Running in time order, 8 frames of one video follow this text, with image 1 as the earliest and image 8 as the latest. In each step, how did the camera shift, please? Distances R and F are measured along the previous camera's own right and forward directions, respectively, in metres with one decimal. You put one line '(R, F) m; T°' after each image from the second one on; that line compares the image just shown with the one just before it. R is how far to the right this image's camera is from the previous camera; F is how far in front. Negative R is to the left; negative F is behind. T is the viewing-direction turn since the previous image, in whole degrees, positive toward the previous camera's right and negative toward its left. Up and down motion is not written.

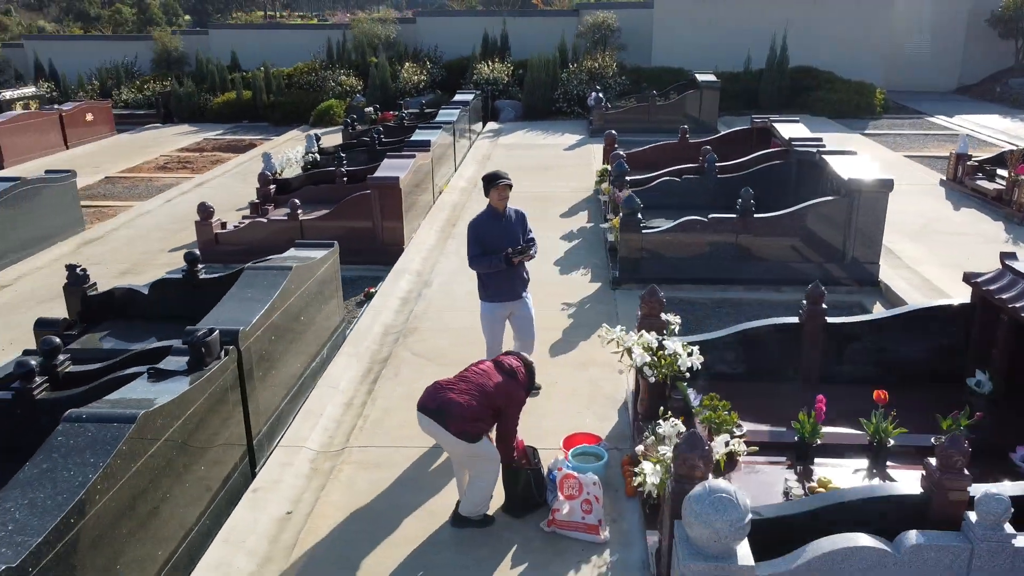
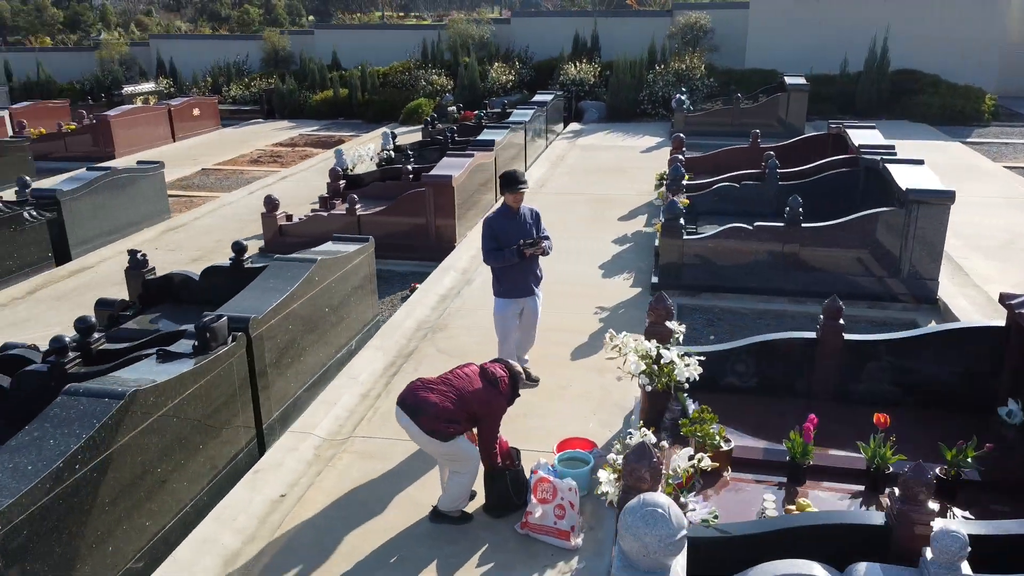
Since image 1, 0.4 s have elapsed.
(+0.6, 0.0) m; -7°
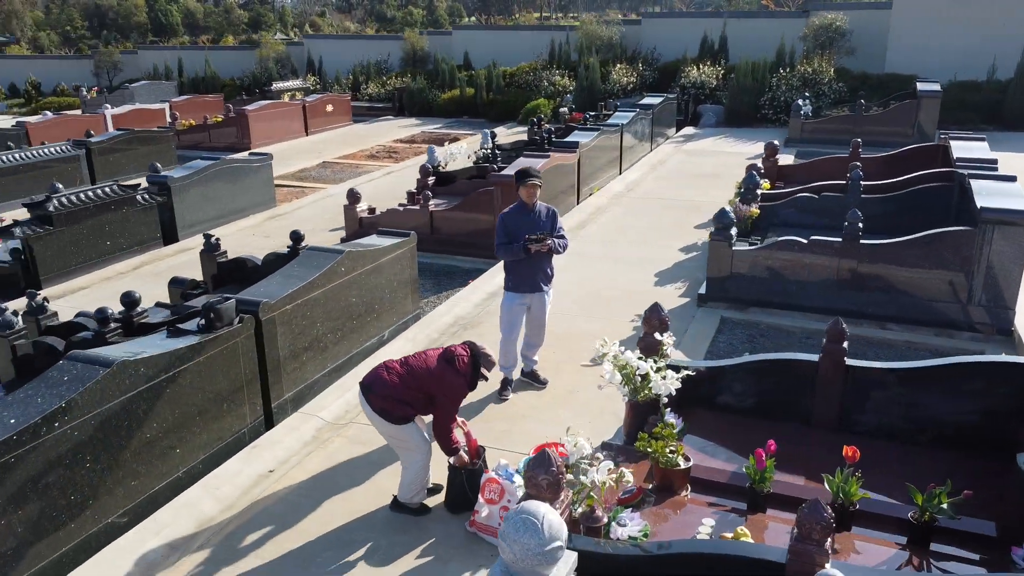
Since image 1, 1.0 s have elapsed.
(+1.0, +0.1) m; -10°
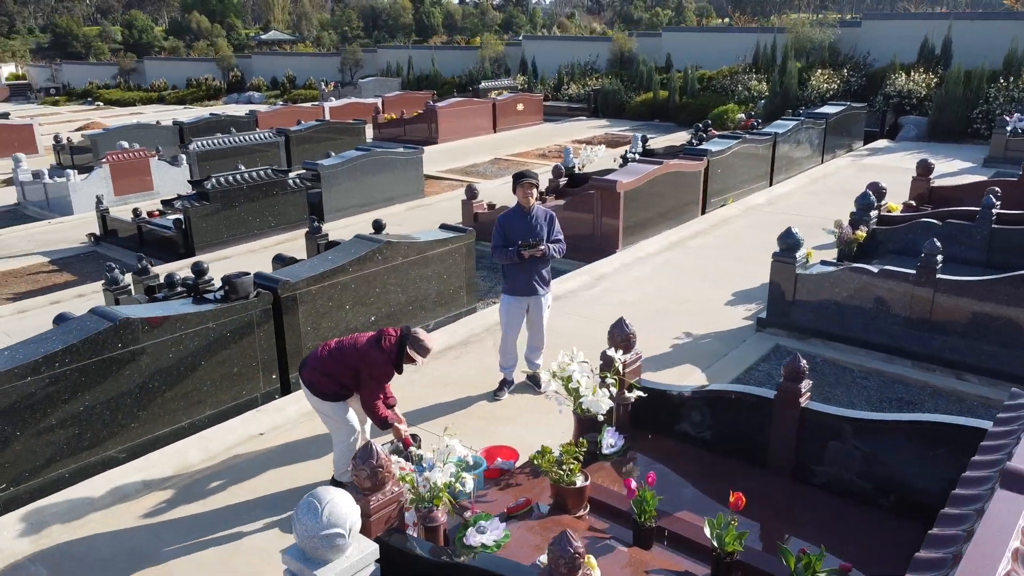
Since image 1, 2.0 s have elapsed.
(+1.6, +0.2) m; -16°
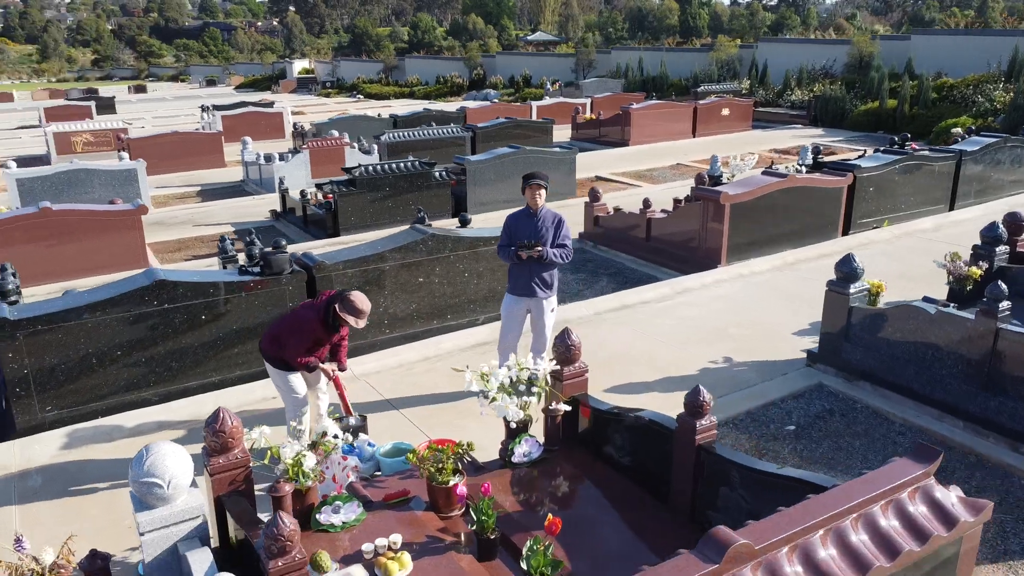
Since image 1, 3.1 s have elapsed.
(+1.7, +0.2) m; -17°
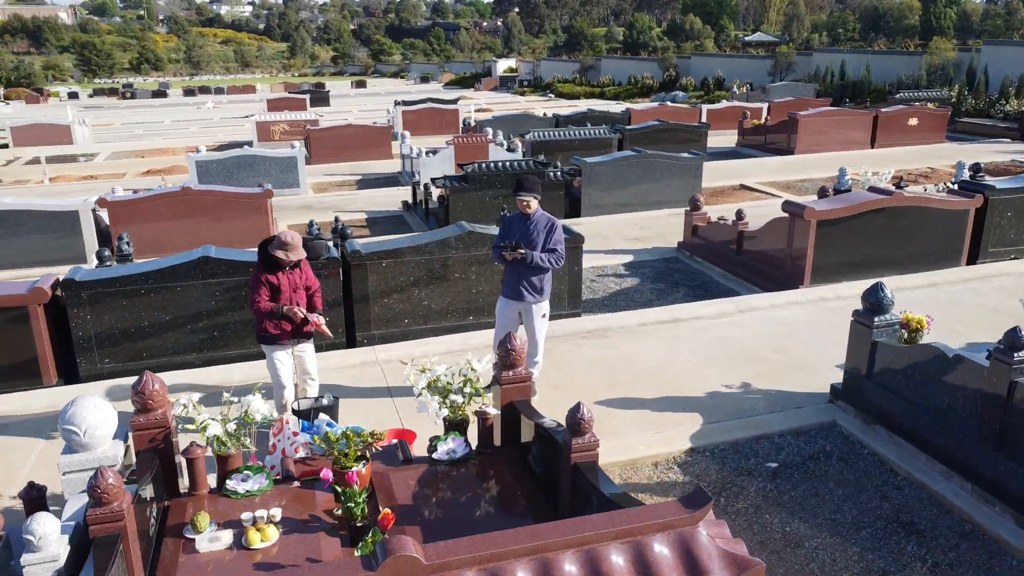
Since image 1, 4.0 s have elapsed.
(+1.5, +0.2) m; -14°
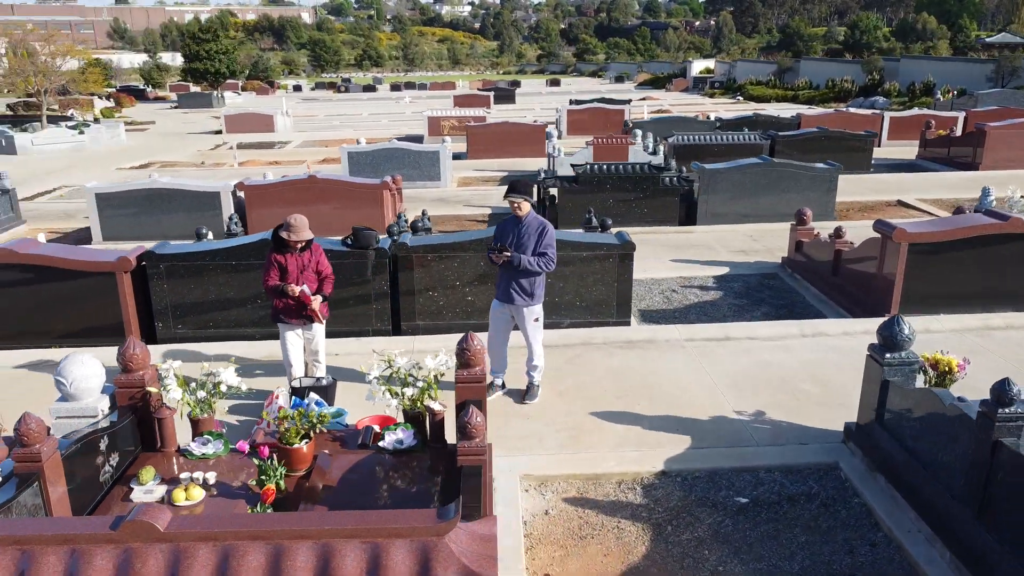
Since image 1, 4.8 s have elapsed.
(+1.3, +0.1) m; -14°
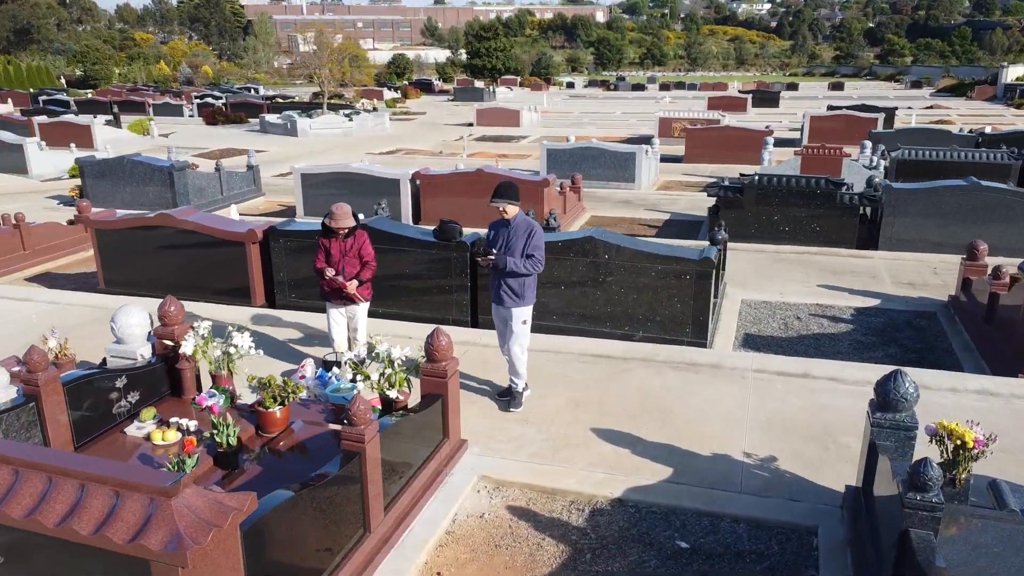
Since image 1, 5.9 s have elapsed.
(+1.7, +0.3) m; -19°
